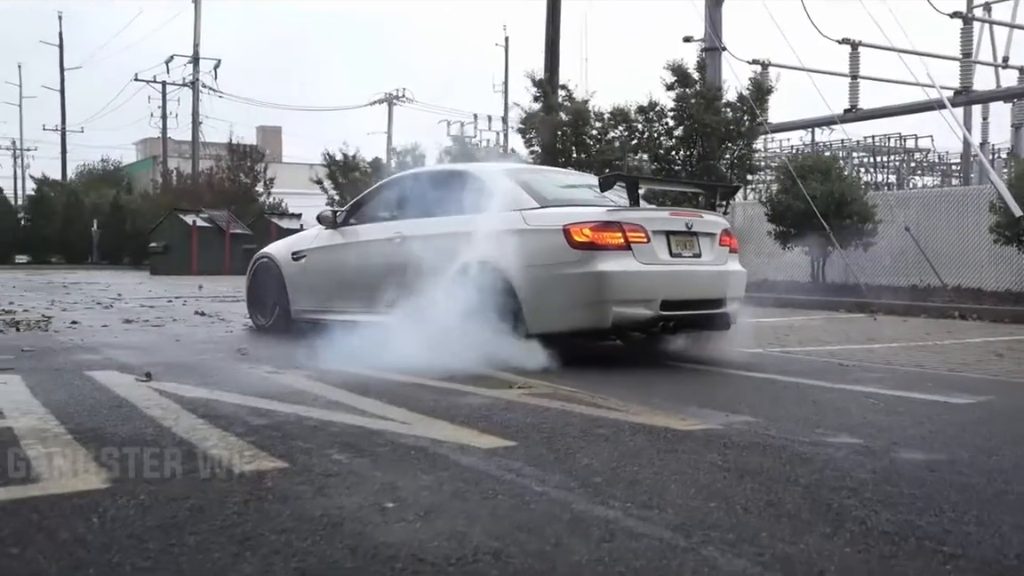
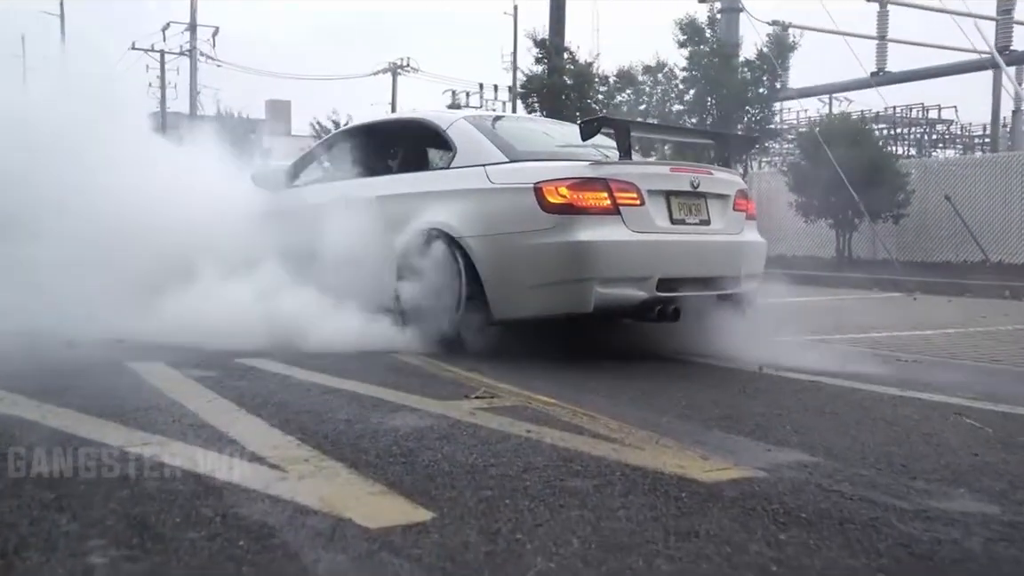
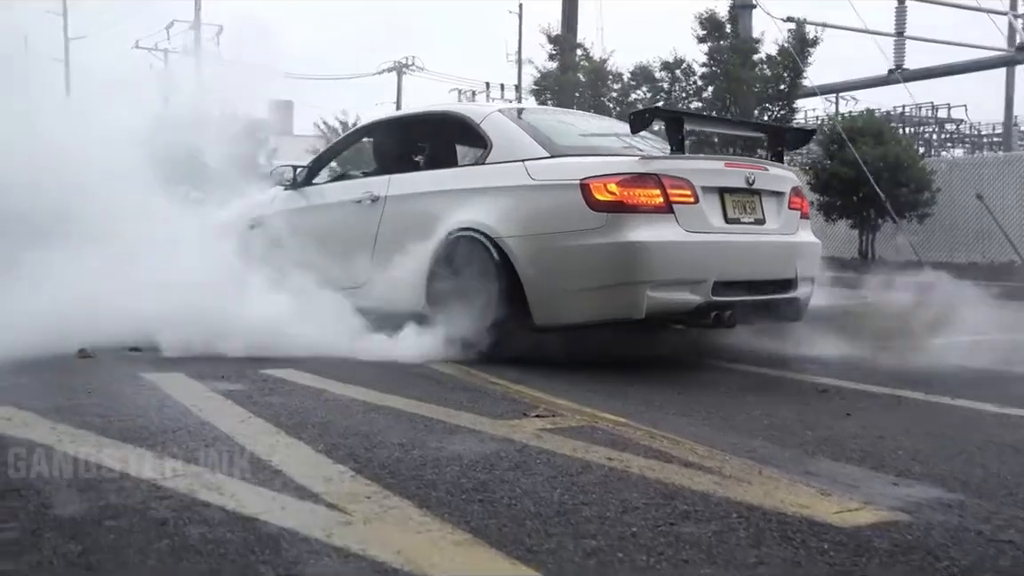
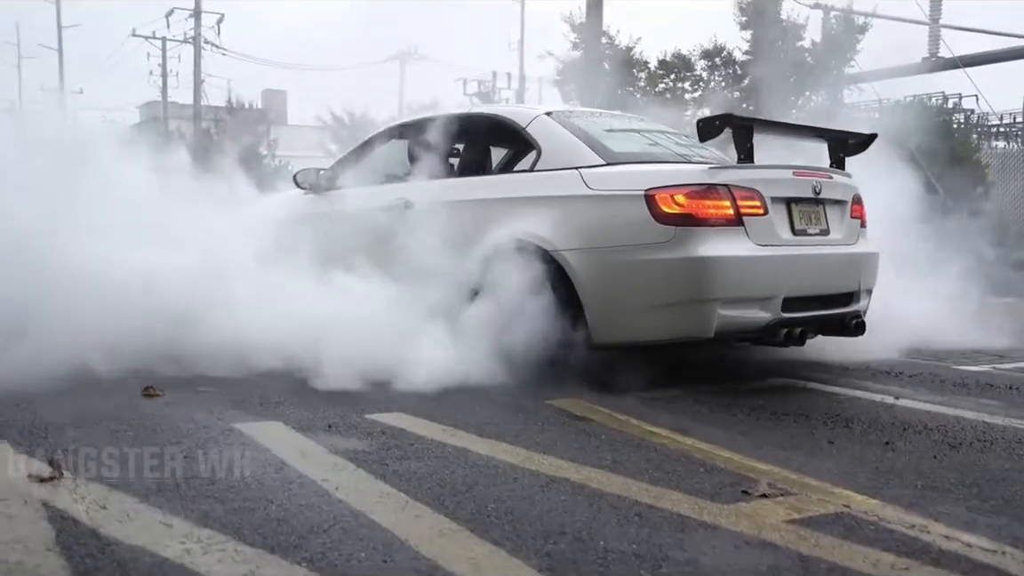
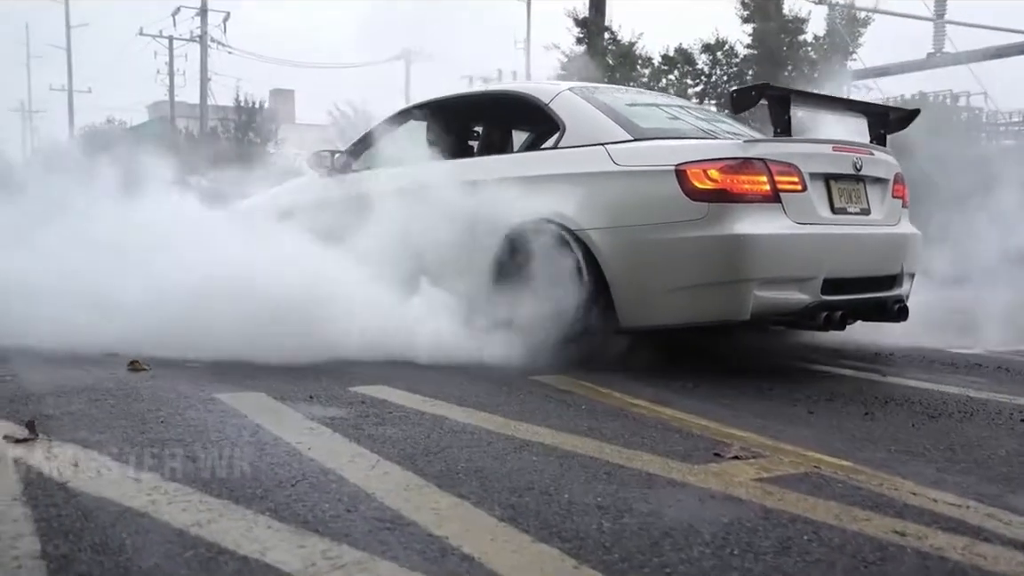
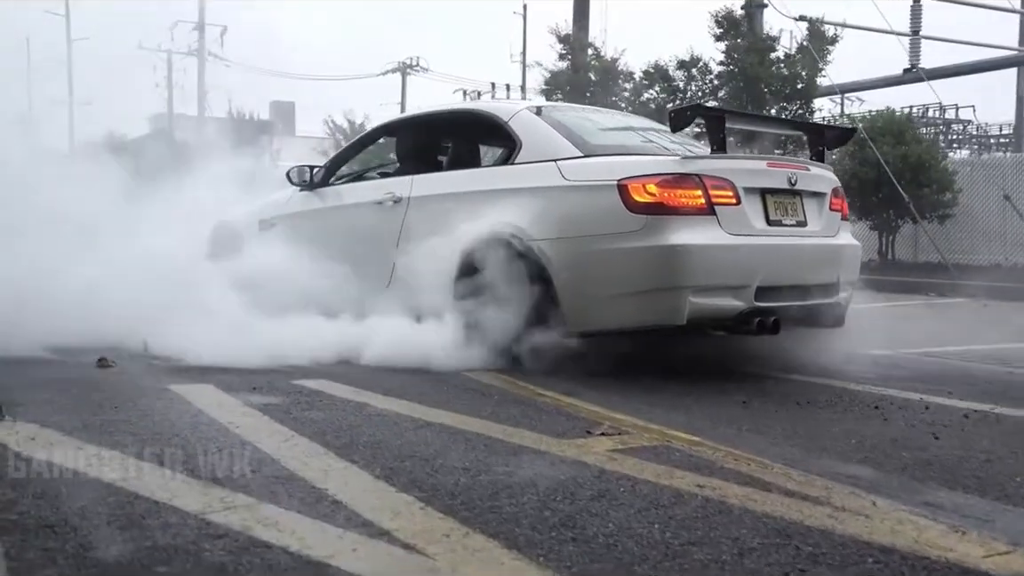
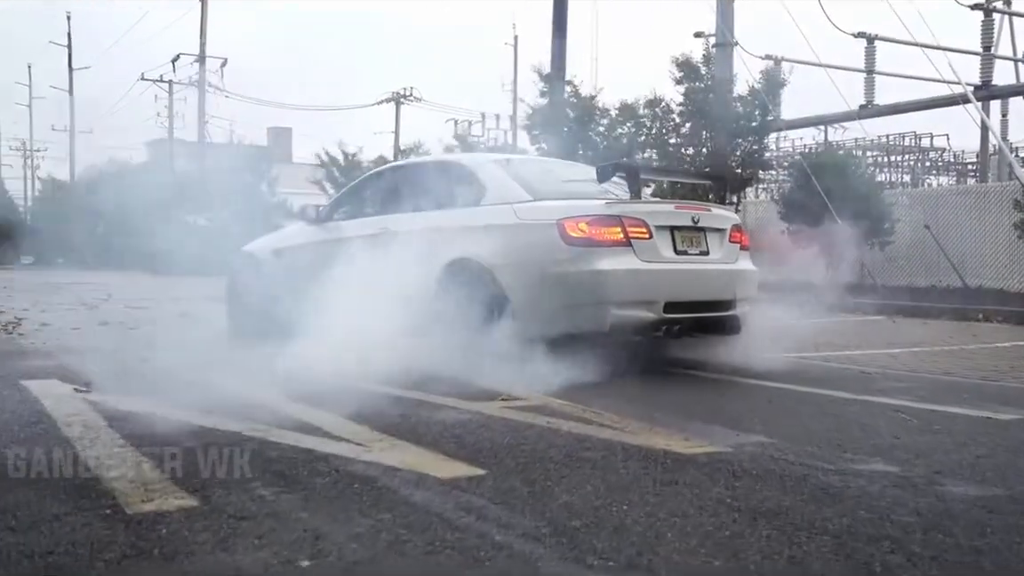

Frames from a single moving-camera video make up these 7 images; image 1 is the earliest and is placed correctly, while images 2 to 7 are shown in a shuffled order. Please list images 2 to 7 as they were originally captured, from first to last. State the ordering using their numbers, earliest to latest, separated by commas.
7, 2, 3, 6, 5, 4
